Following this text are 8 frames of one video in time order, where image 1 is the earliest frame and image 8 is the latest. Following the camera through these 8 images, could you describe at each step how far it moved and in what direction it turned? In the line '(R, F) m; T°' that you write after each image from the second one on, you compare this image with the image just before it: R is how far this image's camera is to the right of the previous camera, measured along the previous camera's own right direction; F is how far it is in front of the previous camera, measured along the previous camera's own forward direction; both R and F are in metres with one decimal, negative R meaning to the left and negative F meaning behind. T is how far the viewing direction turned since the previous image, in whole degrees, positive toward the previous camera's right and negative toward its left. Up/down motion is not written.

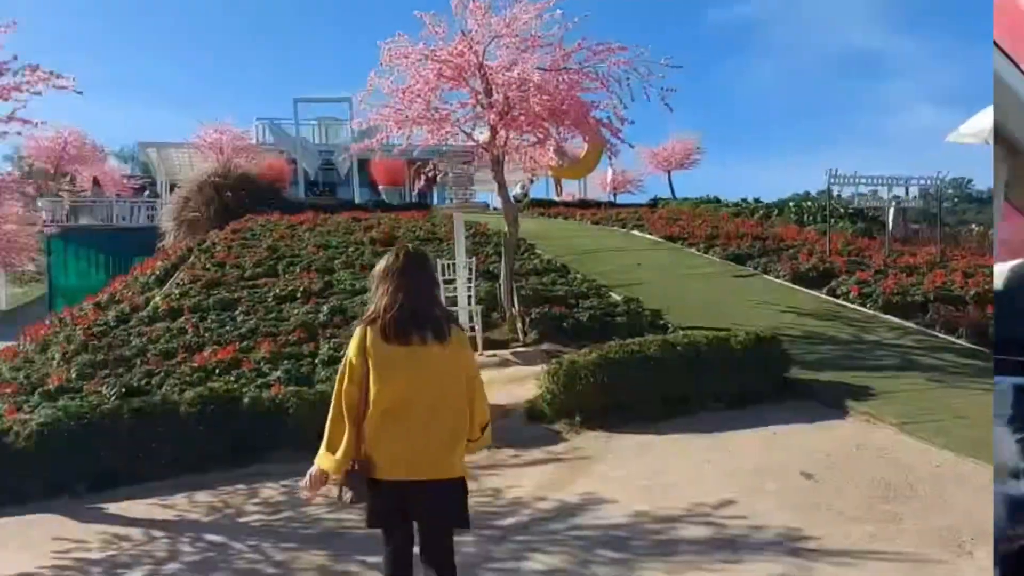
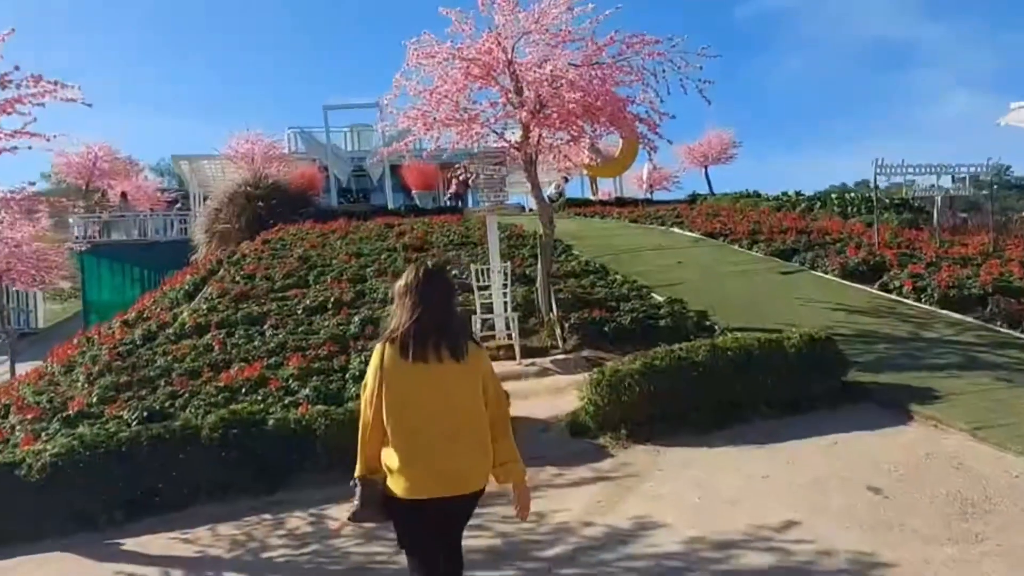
(0.0, +0.5) m; -2°
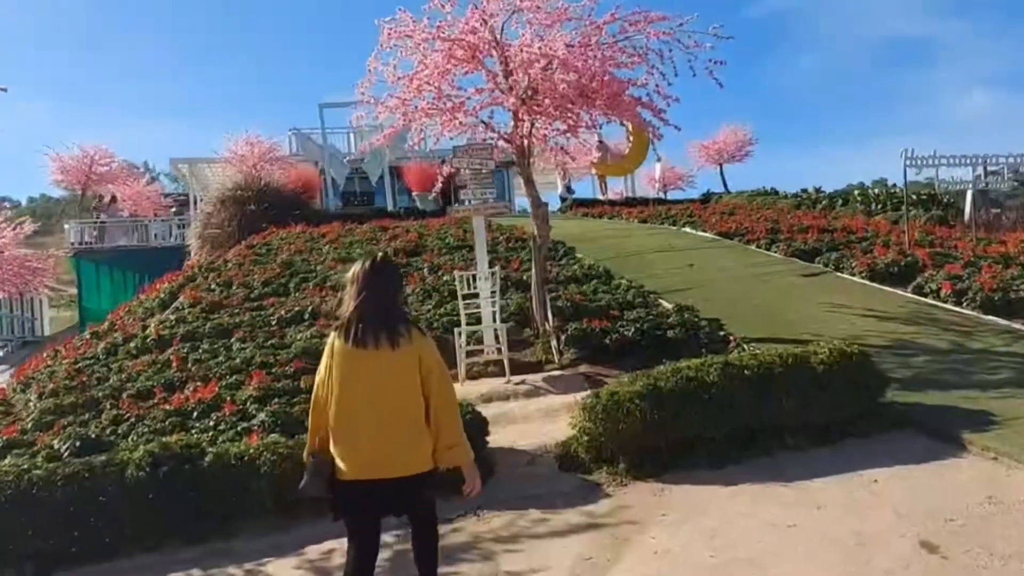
(+0.3, +1.2) m; -1°
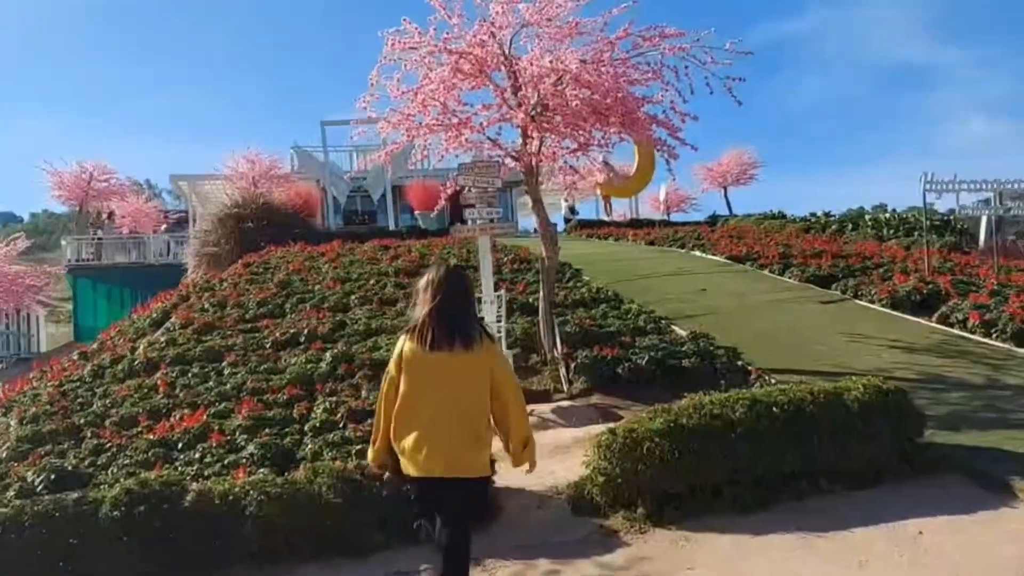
(-0.1, +0.5) m; 0°
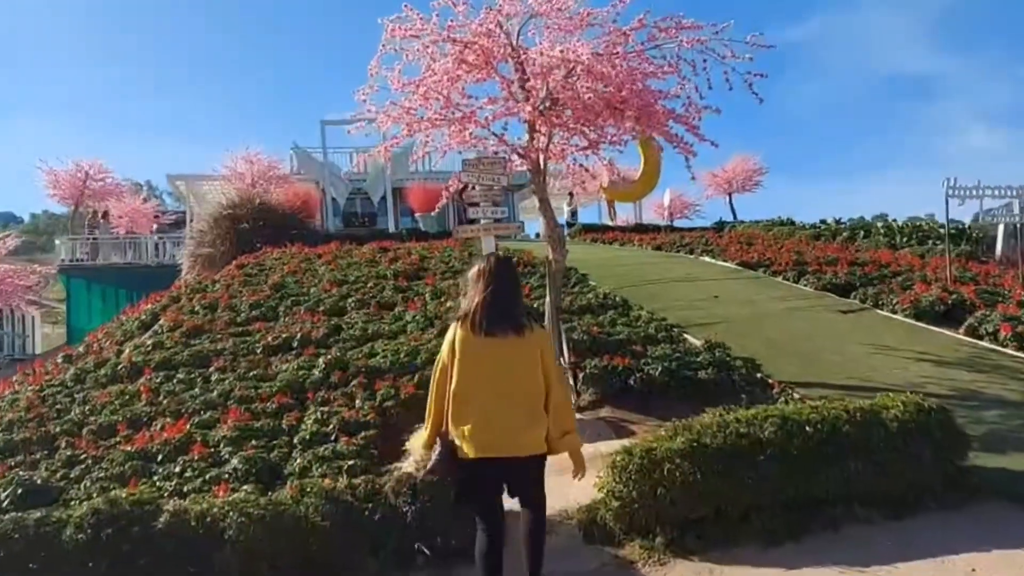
(-0.1, +0.6) m; 0°
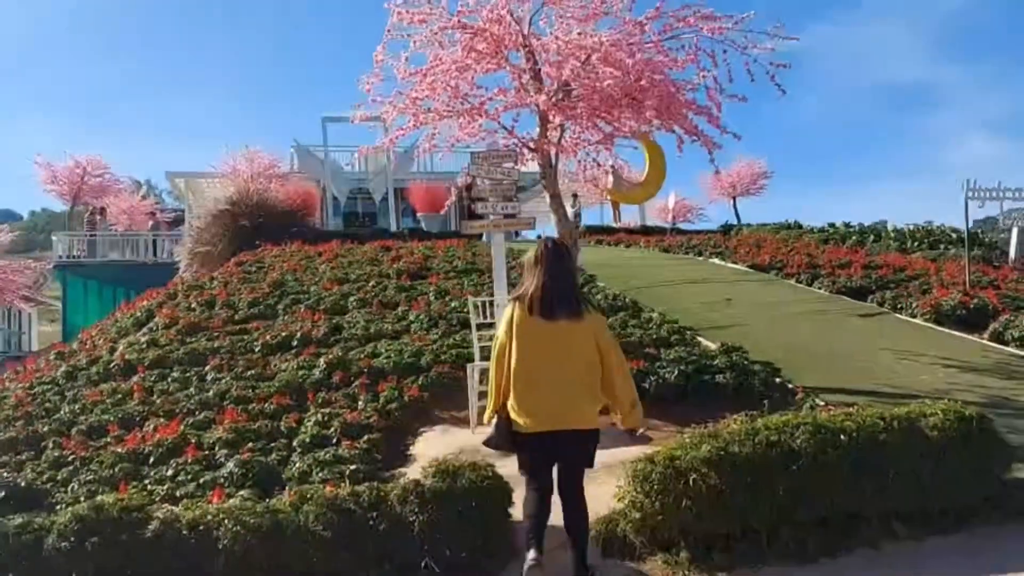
(-0.1, +0.4) m; 0°
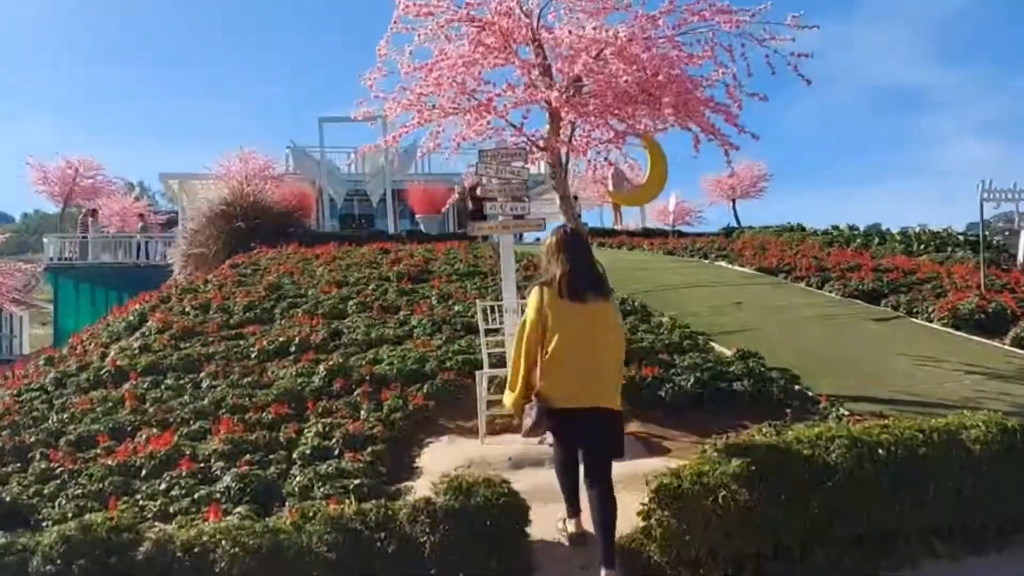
(-0.1, +0.3) m; 0°
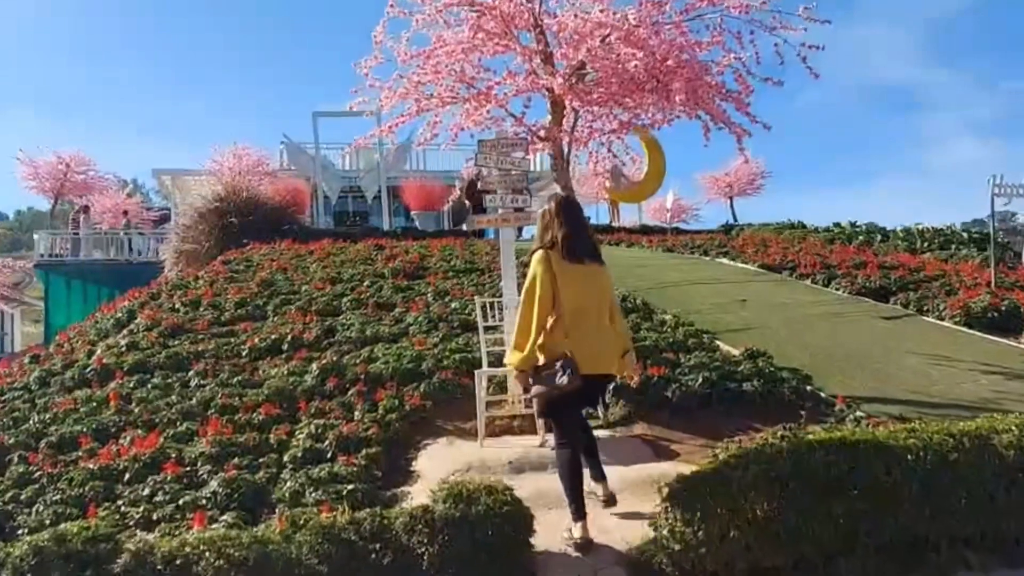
(0.0, +0.3) m; 0°
